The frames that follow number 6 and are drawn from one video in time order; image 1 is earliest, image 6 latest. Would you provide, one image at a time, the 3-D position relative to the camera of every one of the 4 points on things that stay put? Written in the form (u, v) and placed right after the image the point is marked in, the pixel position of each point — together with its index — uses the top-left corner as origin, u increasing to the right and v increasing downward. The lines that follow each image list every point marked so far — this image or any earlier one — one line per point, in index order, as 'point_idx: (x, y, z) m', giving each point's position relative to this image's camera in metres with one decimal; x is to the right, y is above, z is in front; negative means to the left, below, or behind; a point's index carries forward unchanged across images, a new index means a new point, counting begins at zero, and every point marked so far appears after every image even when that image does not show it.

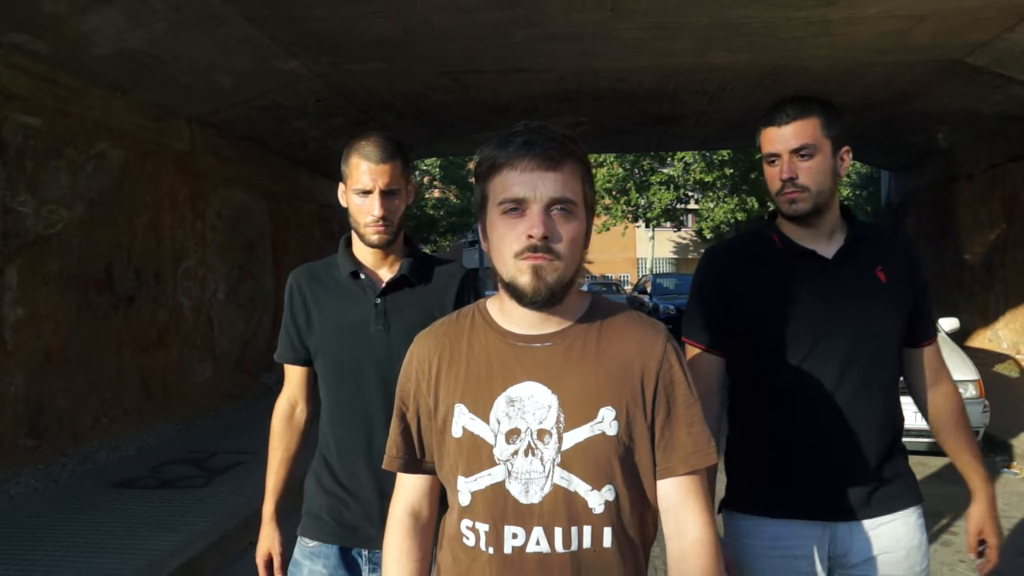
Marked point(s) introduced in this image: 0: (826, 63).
0: (+3.9, +2.8, +9.9) m
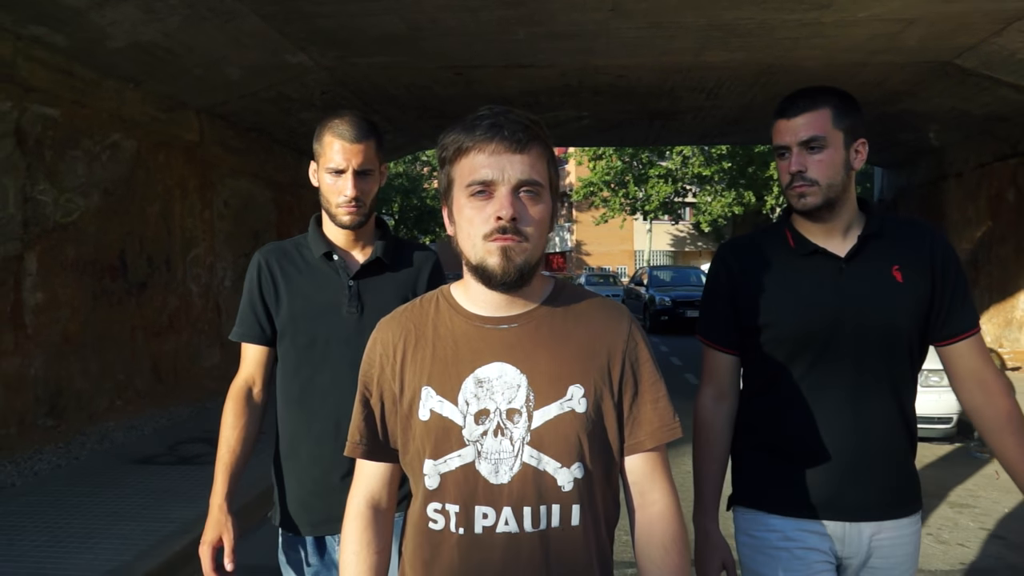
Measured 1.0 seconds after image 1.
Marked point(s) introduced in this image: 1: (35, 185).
0: (+3.9, +2.9, +10.2) m
1: (-4.3, +0.9, +7.2) m
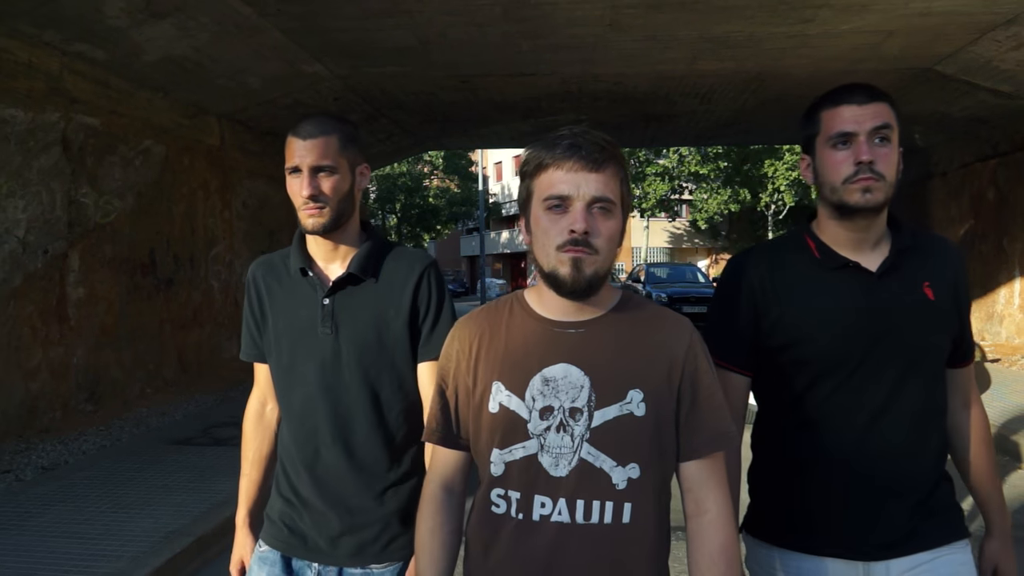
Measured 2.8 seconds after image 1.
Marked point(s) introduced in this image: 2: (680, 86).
0: (+4.0, +2.9, +10.8) m
1: (-4.2, +1.0, +7.8) m
2: (+2.5, +2.9, +11.7) m
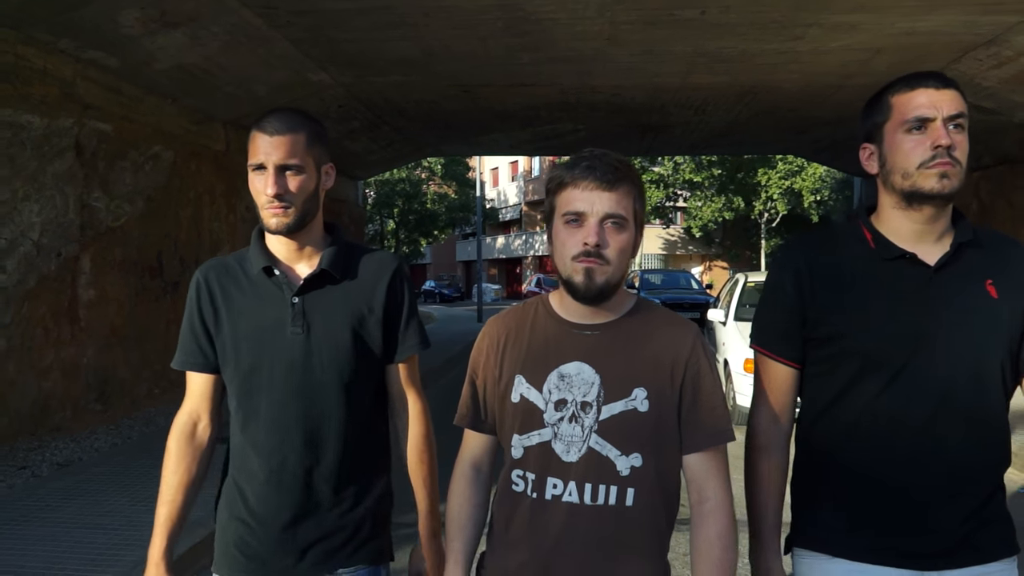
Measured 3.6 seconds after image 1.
0: (+4.0, +2.8, +11.0) m
1: (-4.2, +0.9, +8.0) m
2: (+2.5, +2.8, +11.9) m
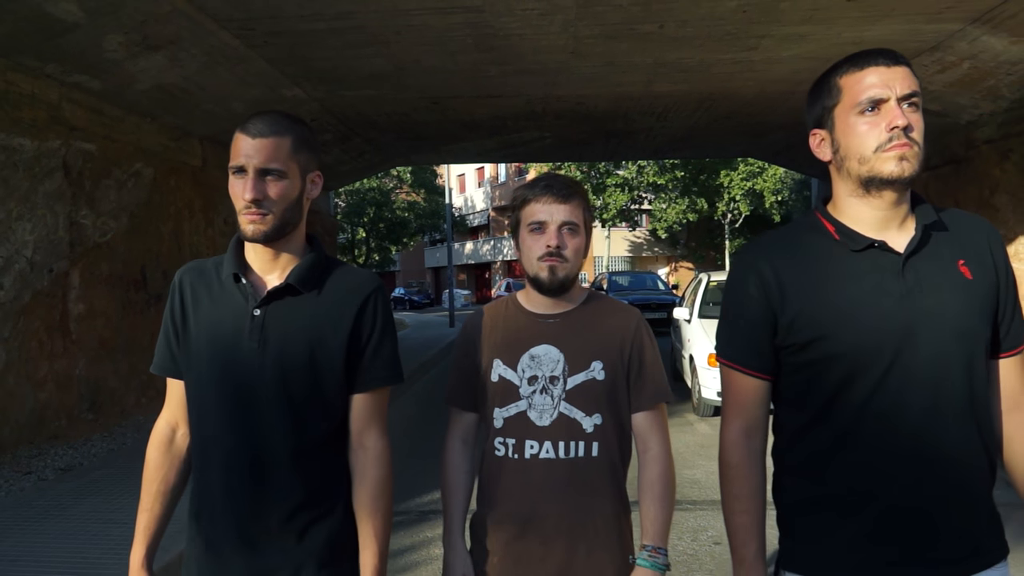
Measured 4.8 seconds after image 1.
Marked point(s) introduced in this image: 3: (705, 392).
0: (+3.5, +2.9, +11.7) m
1: (-4.5, +0.8, +8.3) m
2: (+2.0, +2.8, +12.5) m
3: (+2.1, -1.1, +8.9) m
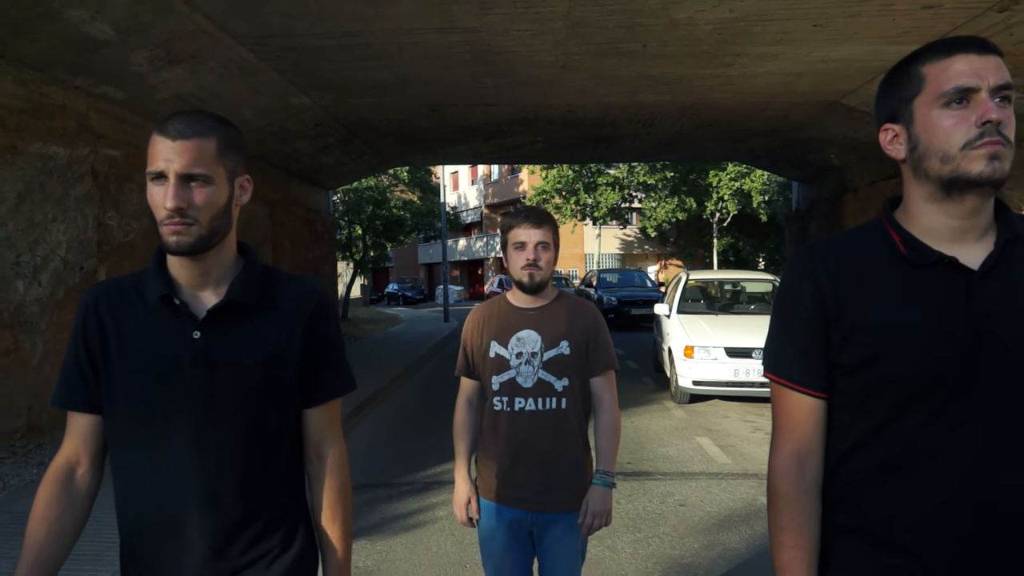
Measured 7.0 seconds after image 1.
0: (+3.4, +2.9, +12.4) m
1: (-4.5, +0.8, +8.9) m
2: (+1.9, +2.9, +13.2) m
3: (+2.1, -1.1, +9.6) m
